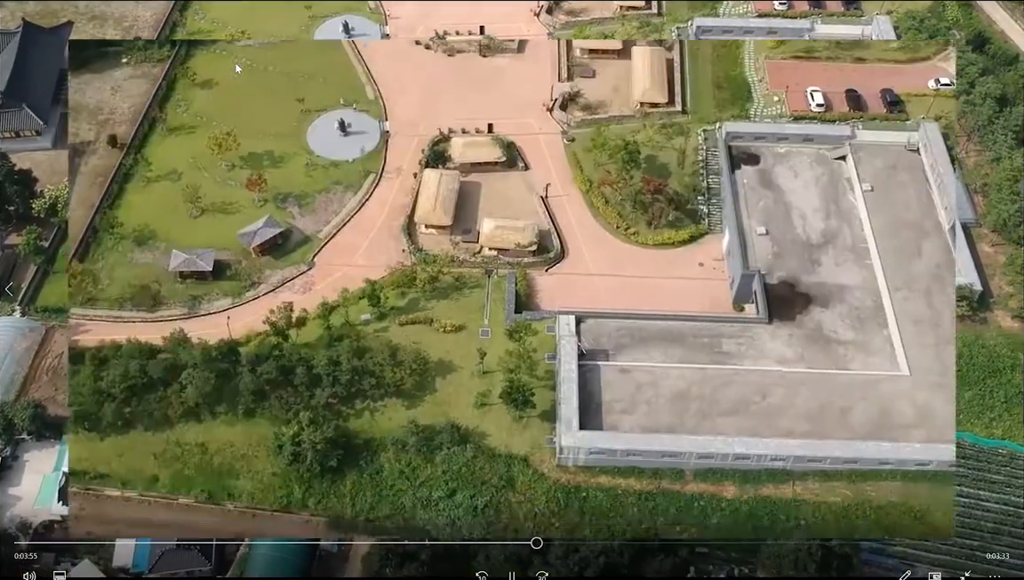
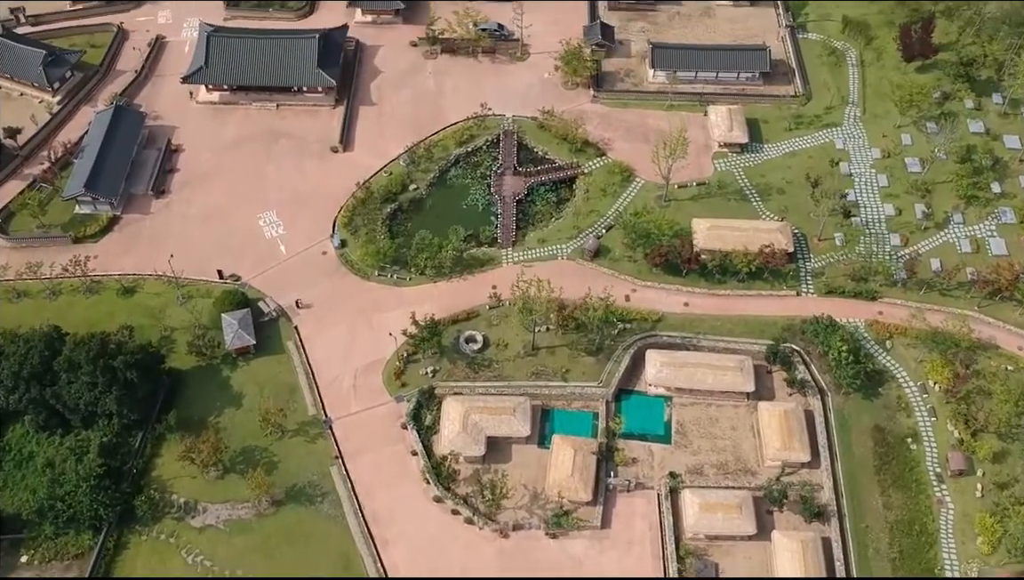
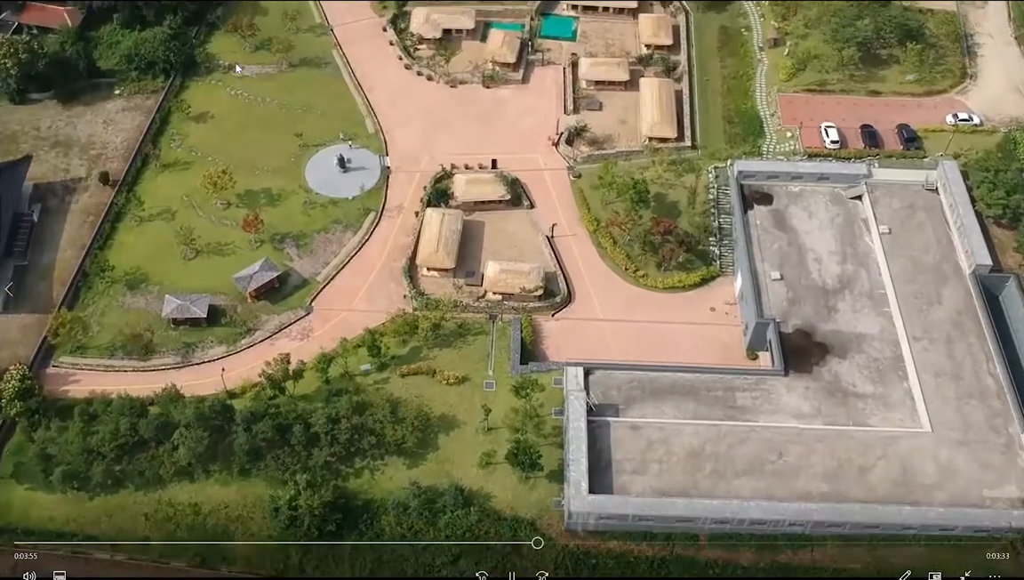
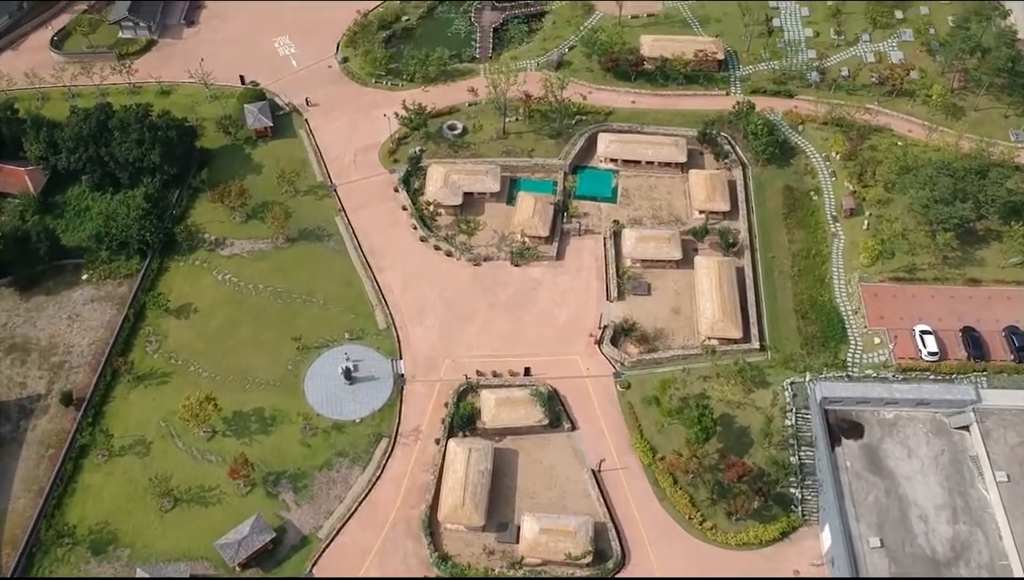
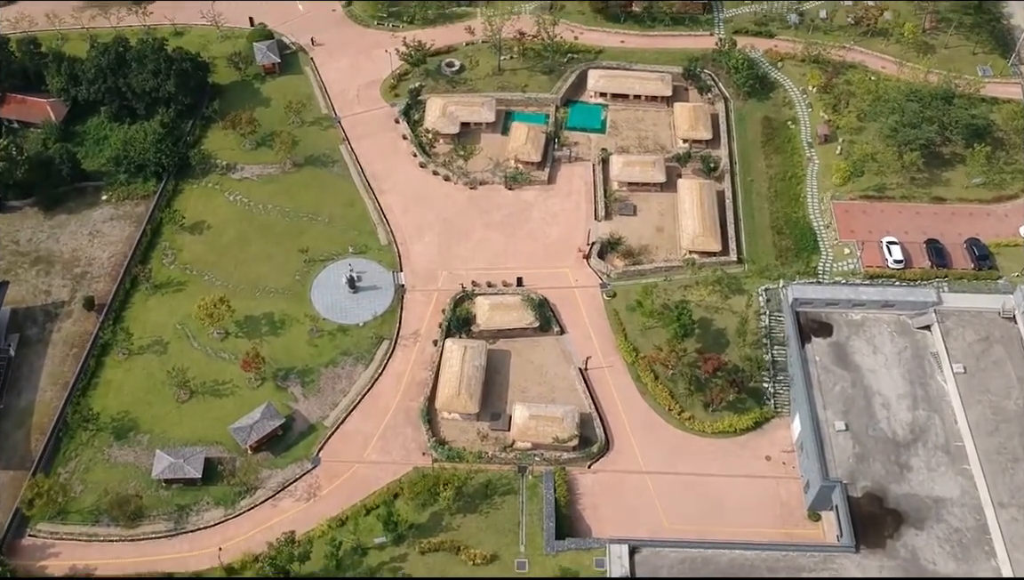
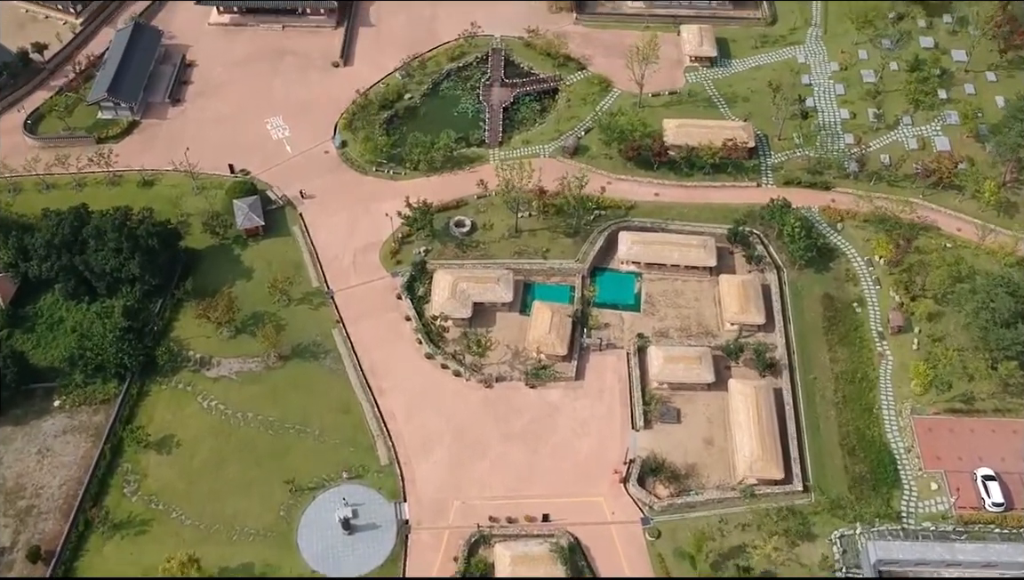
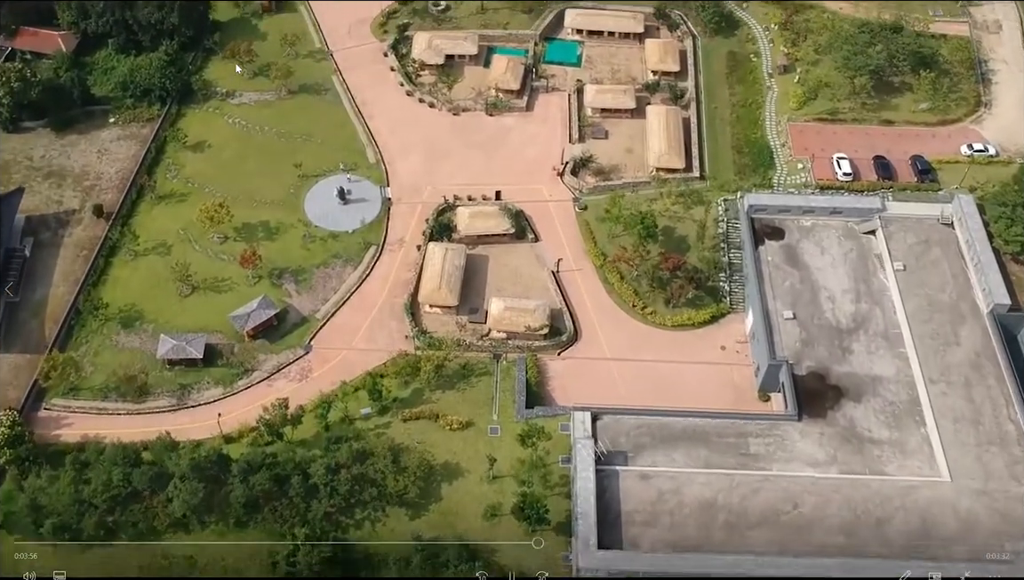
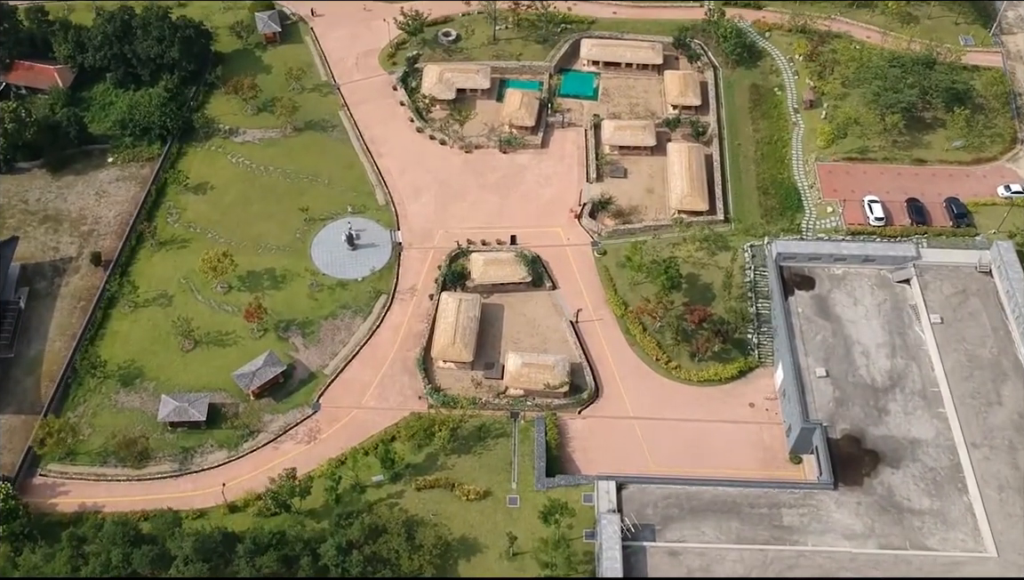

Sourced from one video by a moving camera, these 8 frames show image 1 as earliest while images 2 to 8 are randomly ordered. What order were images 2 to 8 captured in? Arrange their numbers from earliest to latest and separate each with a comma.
3, 7, 8, 5, 4, 6, 2
